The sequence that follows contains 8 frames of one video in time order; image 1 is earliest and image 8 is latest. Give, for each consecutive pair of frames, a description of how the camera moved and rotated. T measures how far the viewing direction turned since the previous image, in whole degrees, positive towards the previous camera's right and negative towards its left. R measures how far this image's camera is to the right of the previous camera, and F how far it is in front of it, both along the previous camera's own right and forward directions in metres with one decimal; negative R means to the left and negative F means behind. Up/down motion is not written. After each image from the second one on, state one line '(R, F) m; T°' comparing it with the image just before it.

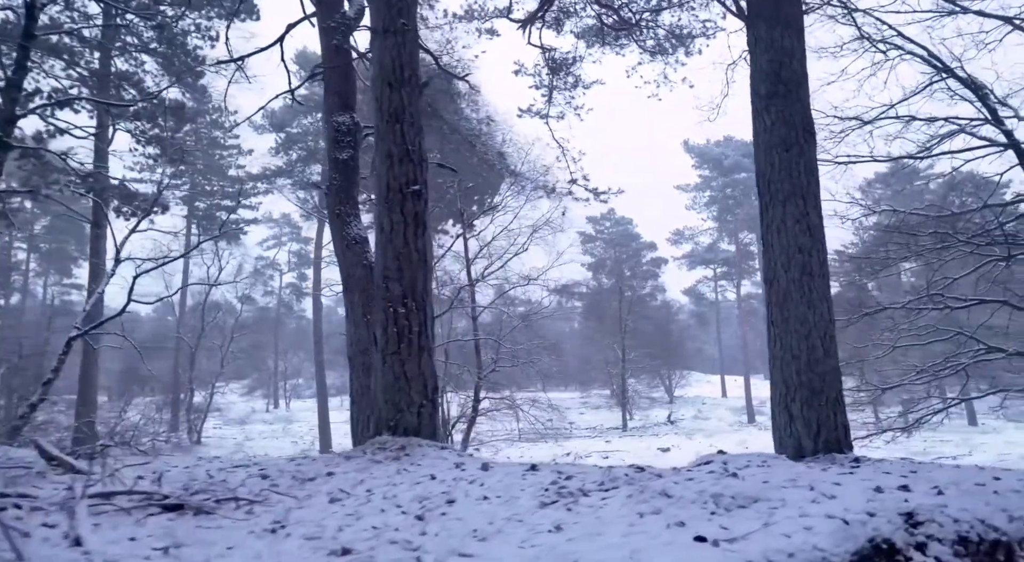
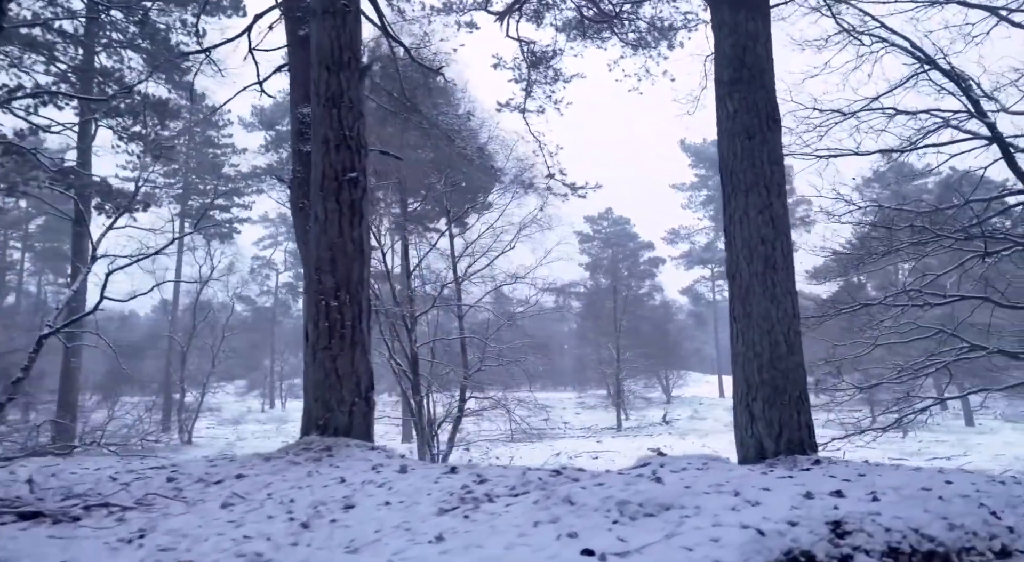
(+0.3, +0.2) m; 0°
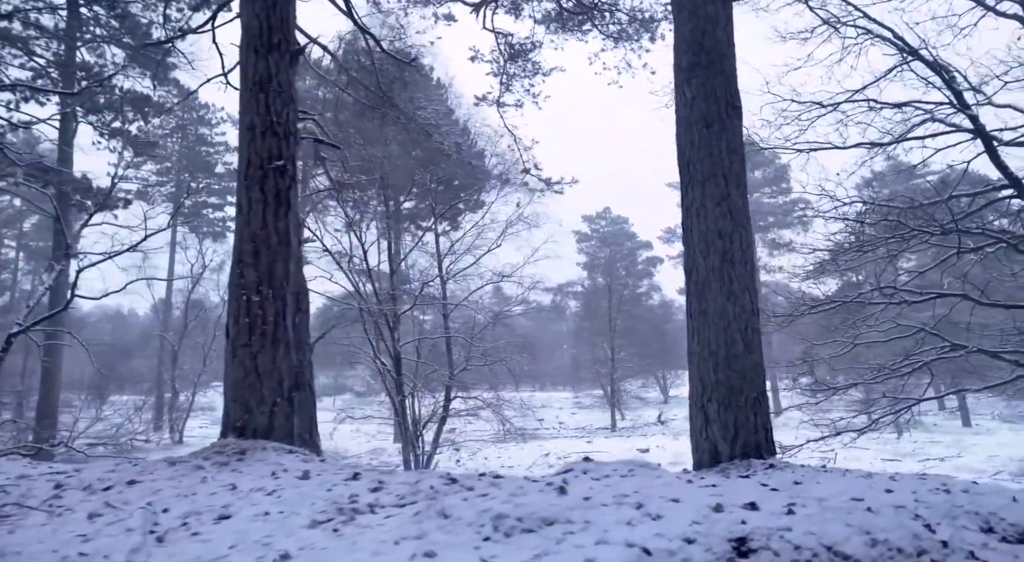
(+0.3, +0.2) m; 0°
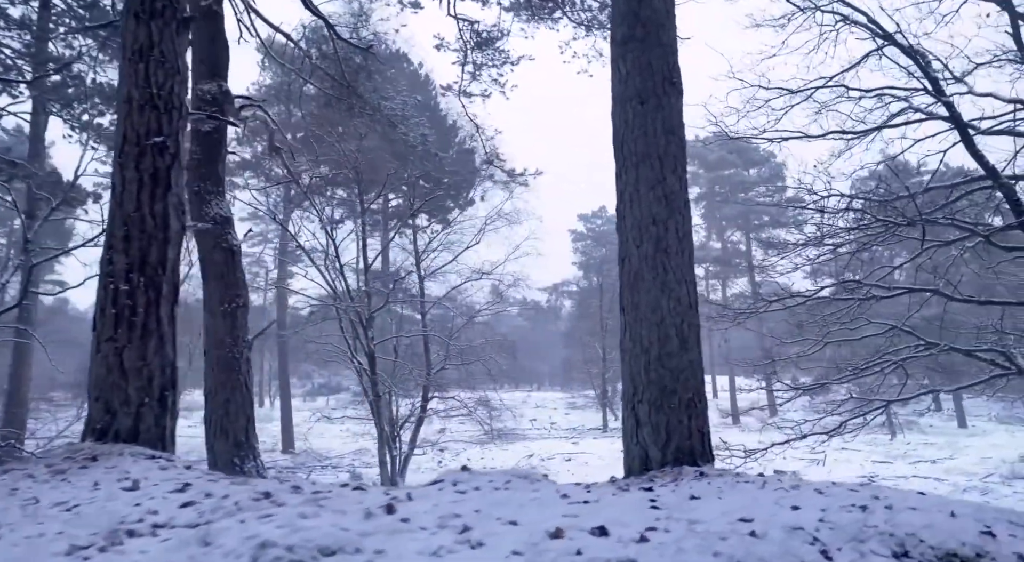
(+0.4, +0.4) m; 0°
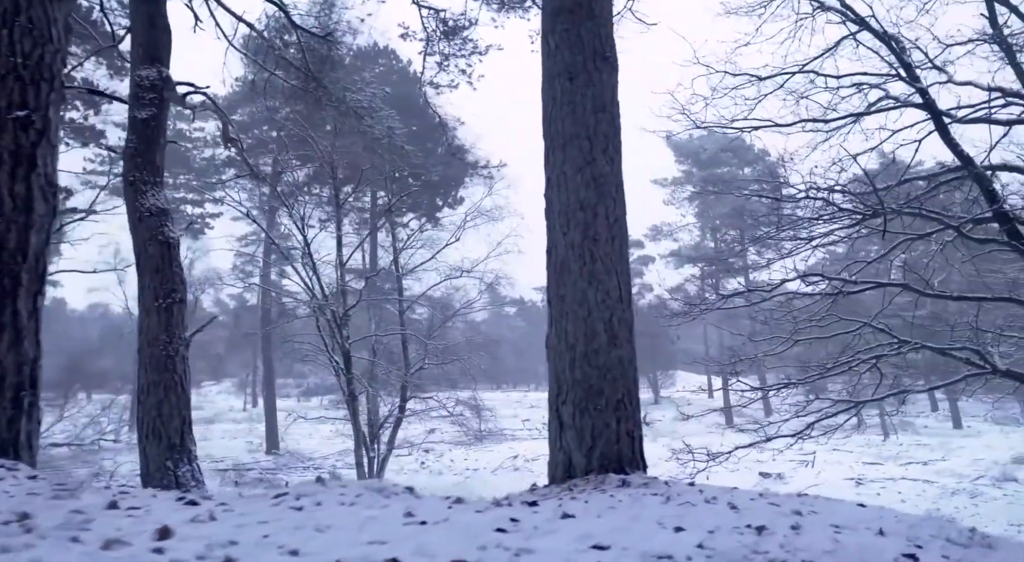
(+0.4, +0.3) m; 0°
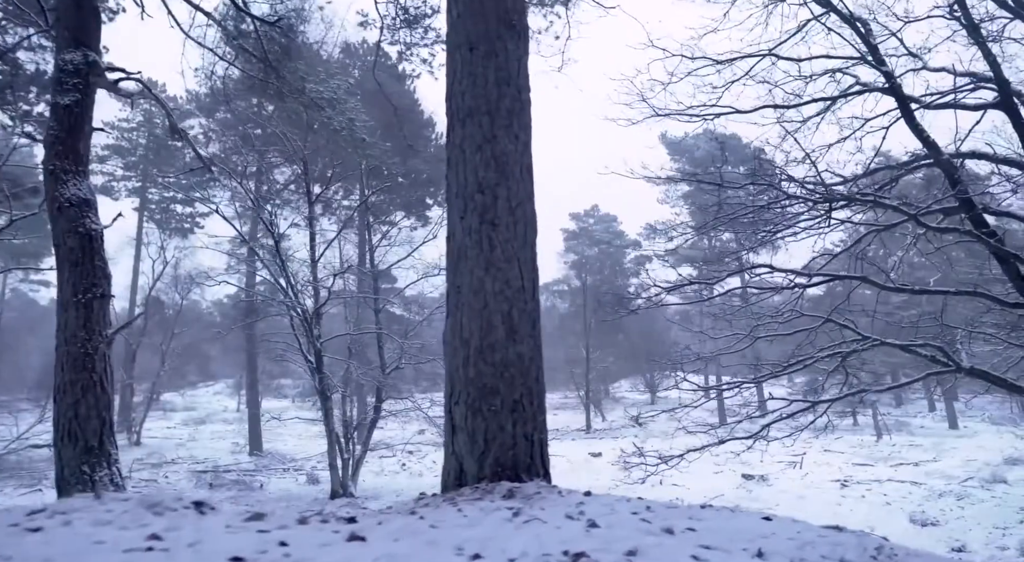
(+0.5, +0.3) m; 0°
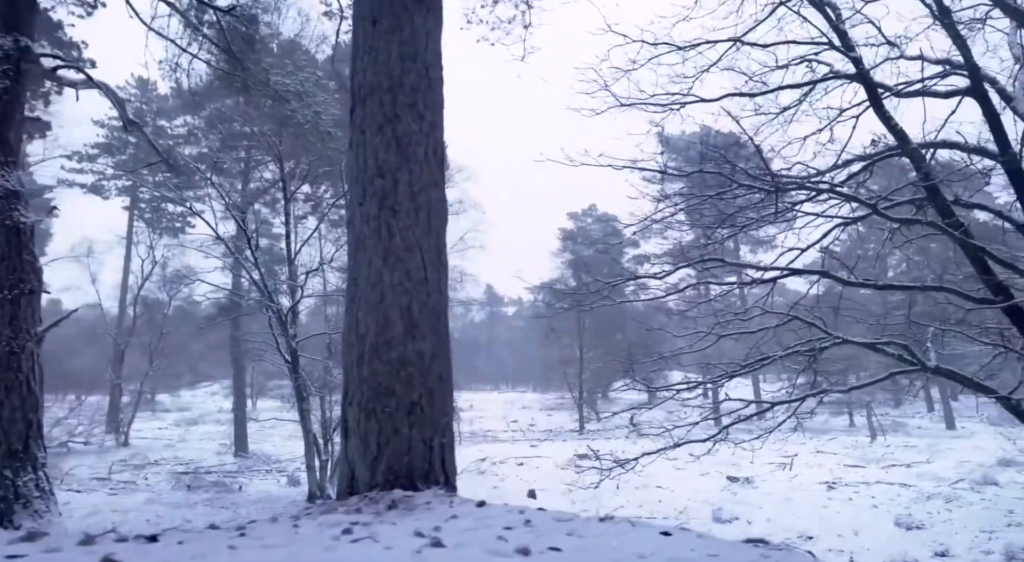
(+0.4, +0.3) m; 0°
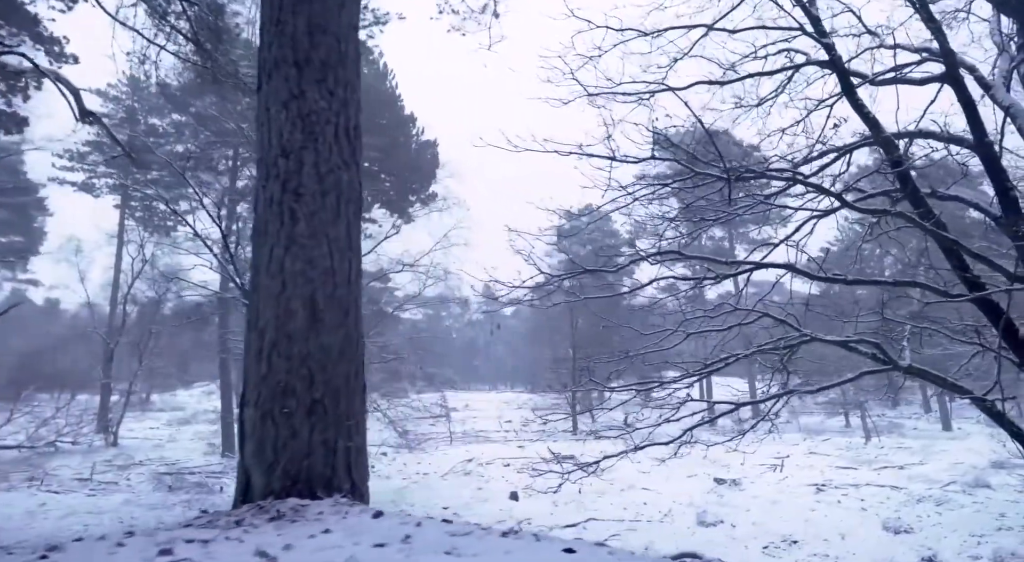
(+0.3, +0.2) m; 0°
